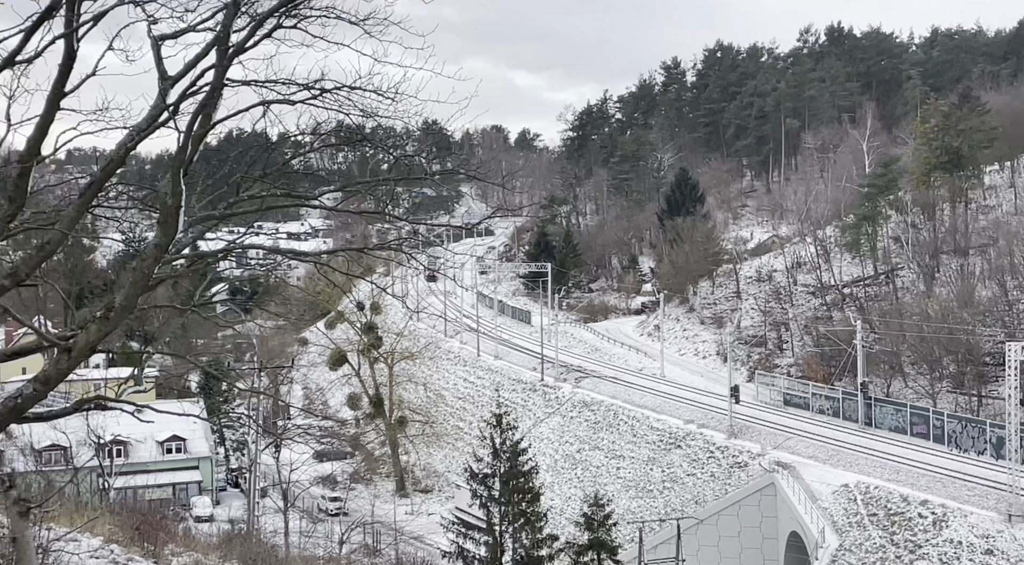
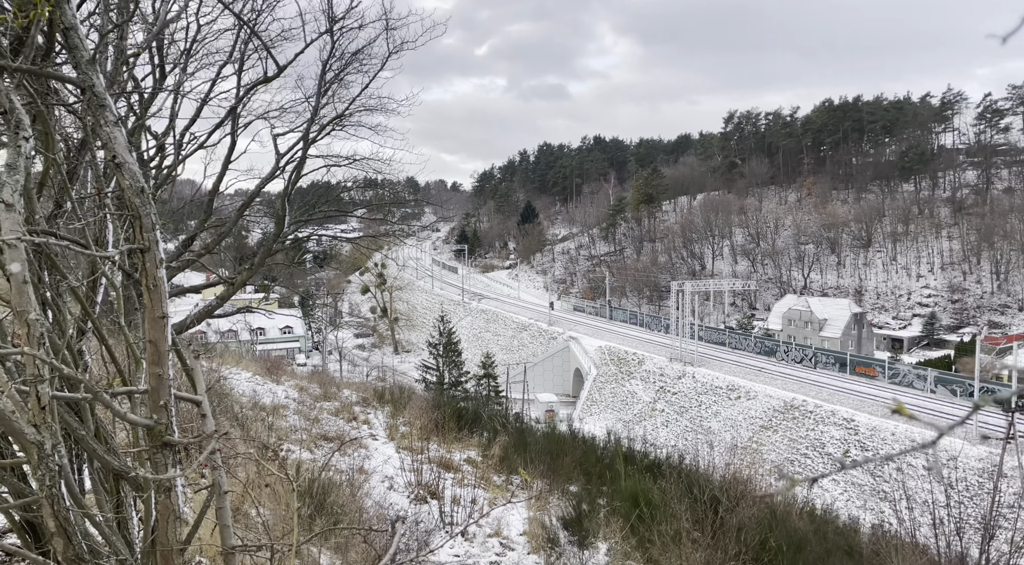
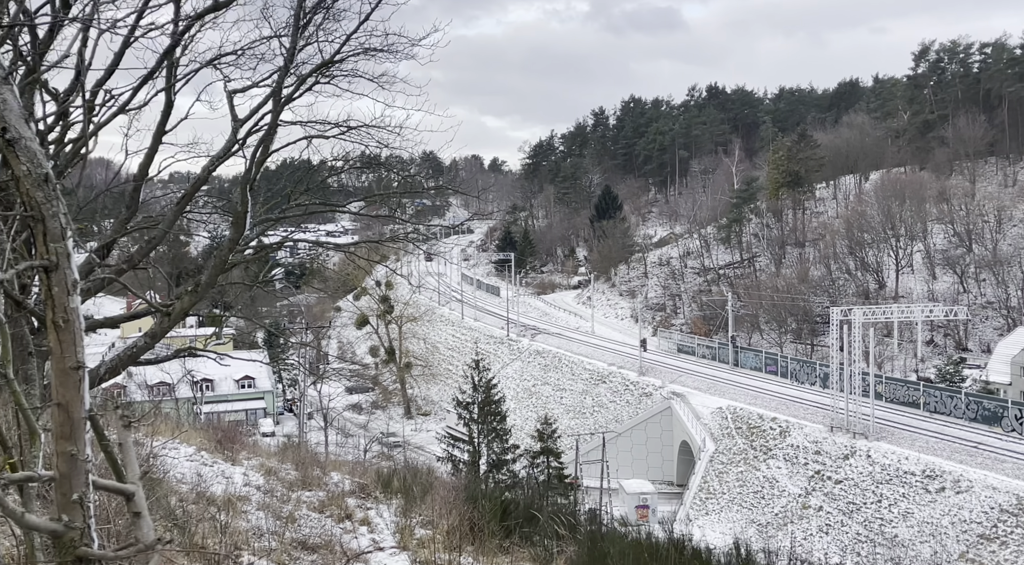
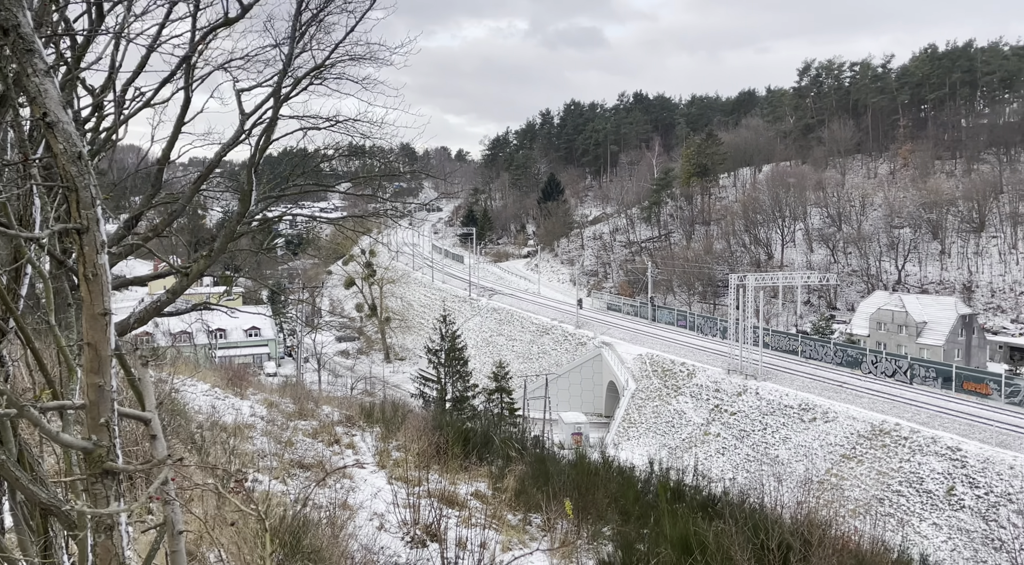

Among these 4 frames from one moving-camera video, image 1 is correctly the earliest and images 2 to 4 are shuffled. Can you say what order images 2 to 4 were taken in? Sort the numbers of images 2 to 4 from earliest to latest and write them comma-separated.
3, 4, 2
